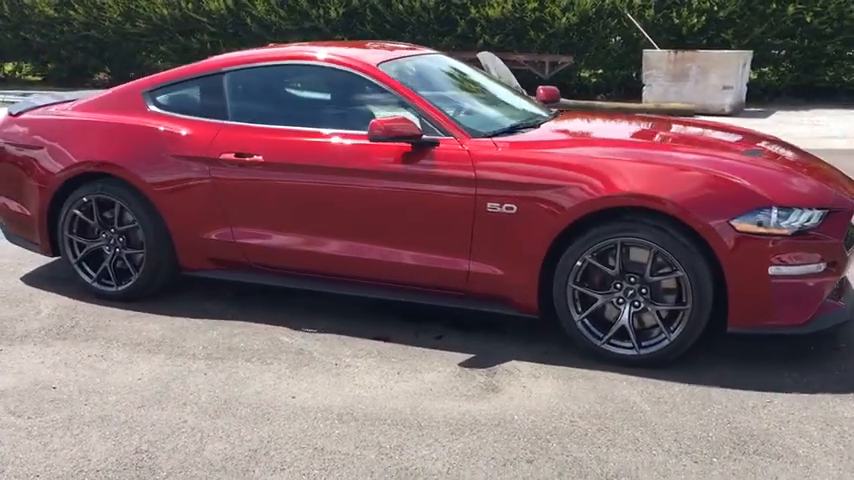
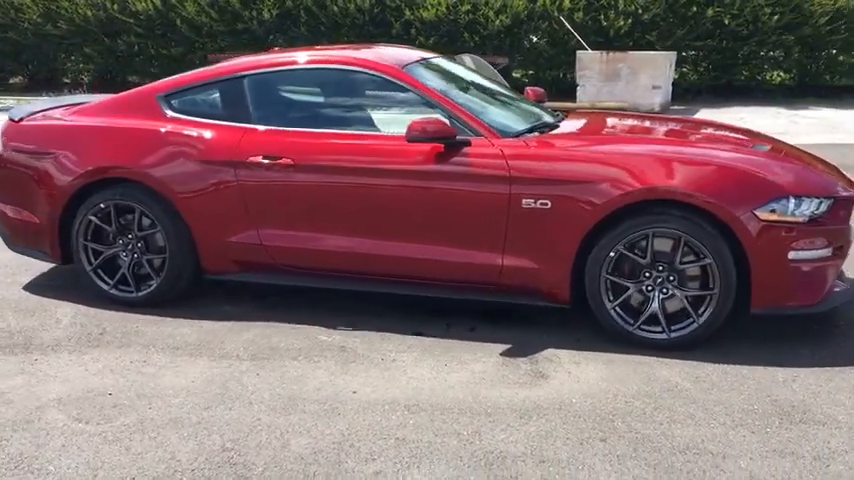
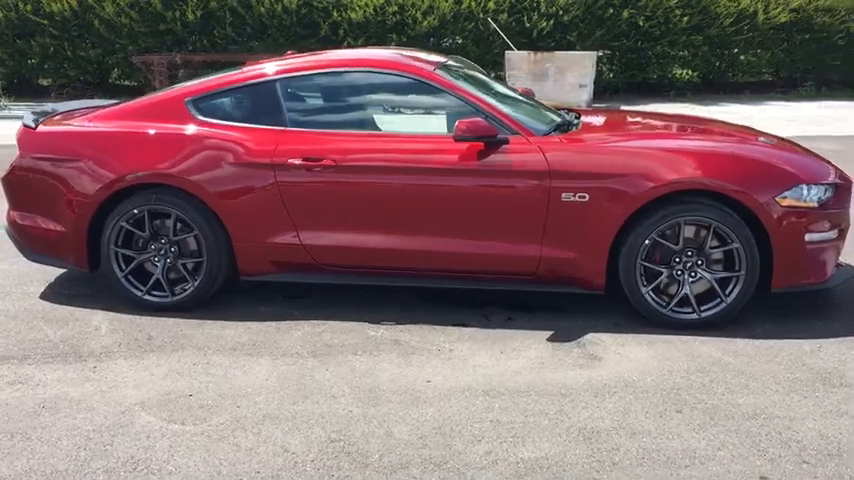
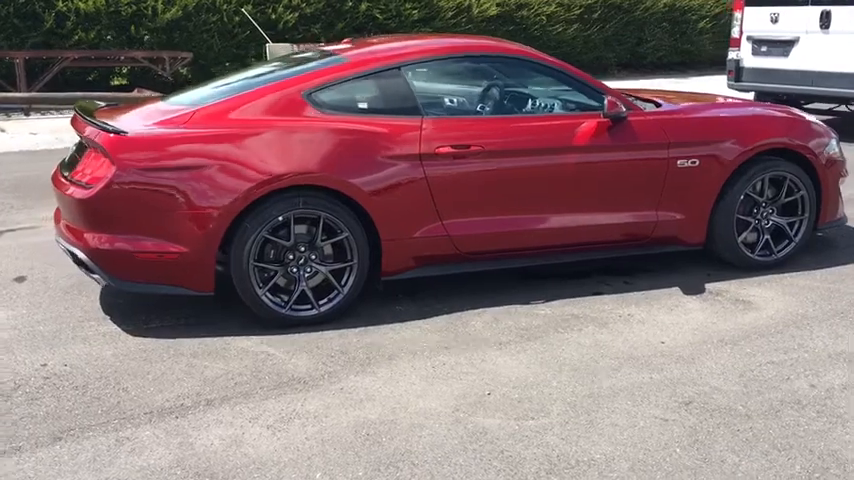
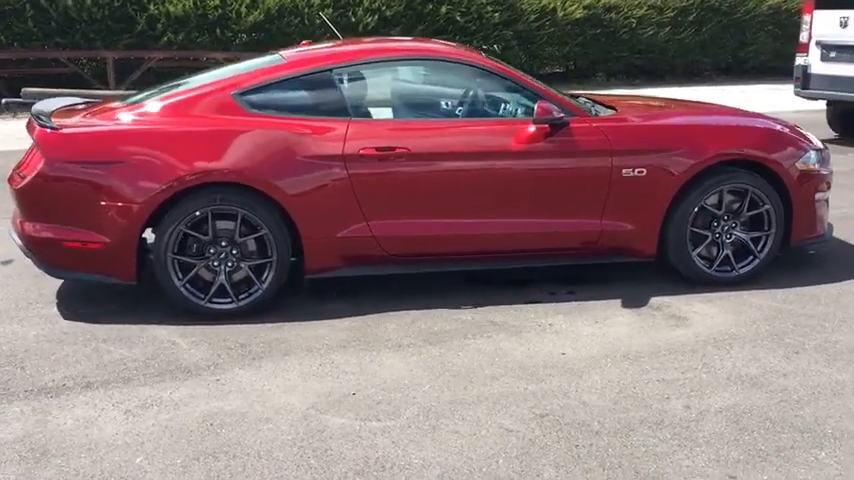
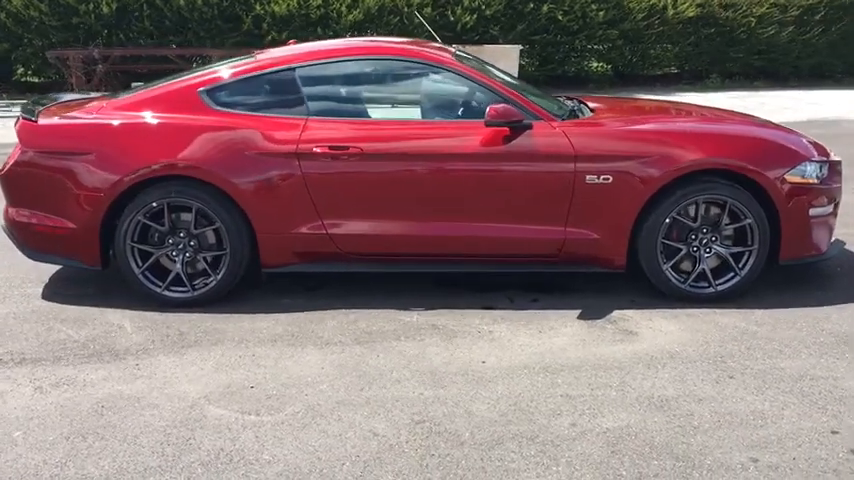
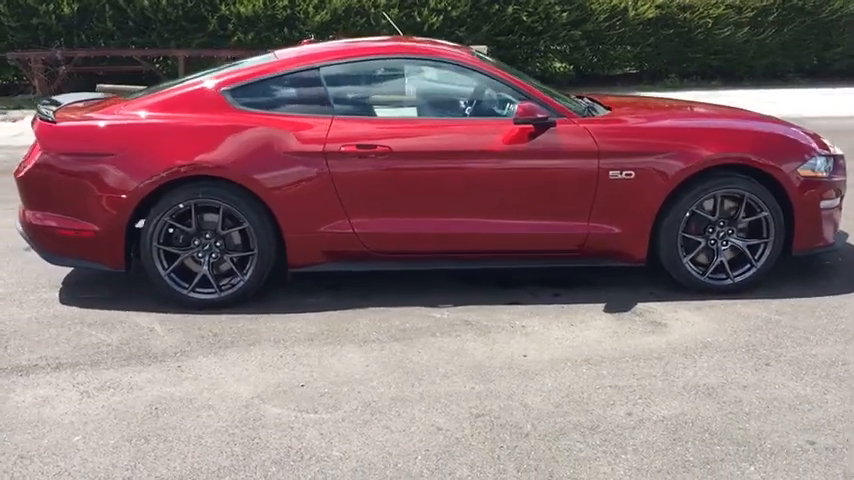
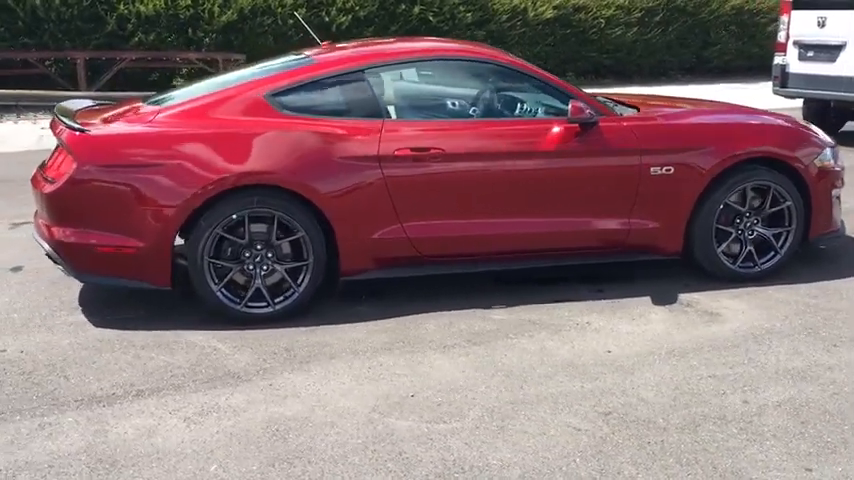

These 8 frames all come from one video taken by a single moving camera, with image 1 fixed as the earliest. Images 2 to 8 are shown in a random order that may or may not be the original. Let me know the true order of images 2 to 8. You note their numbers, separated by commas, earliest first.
2, 3, 6, 7, 5, 8, 4
